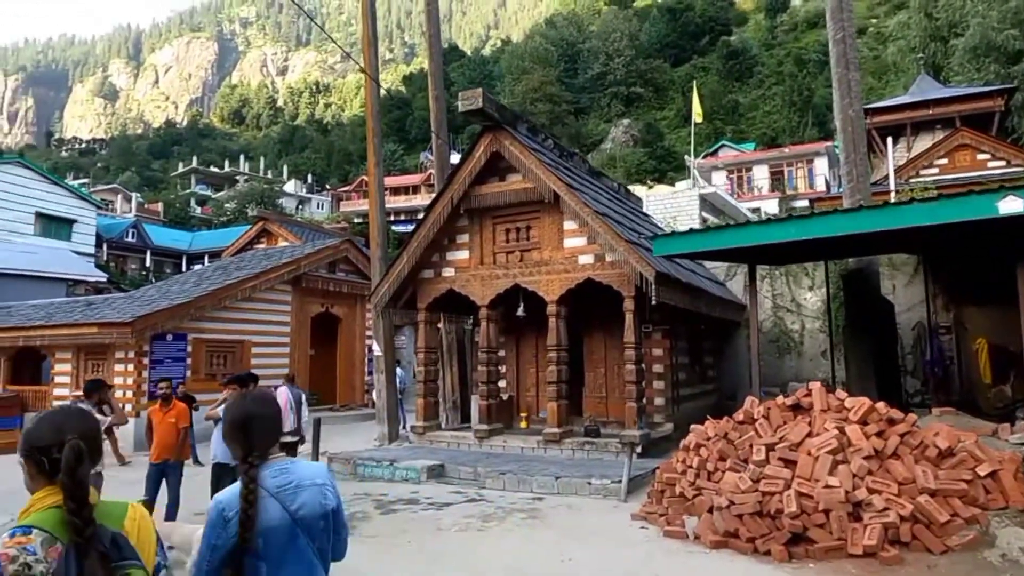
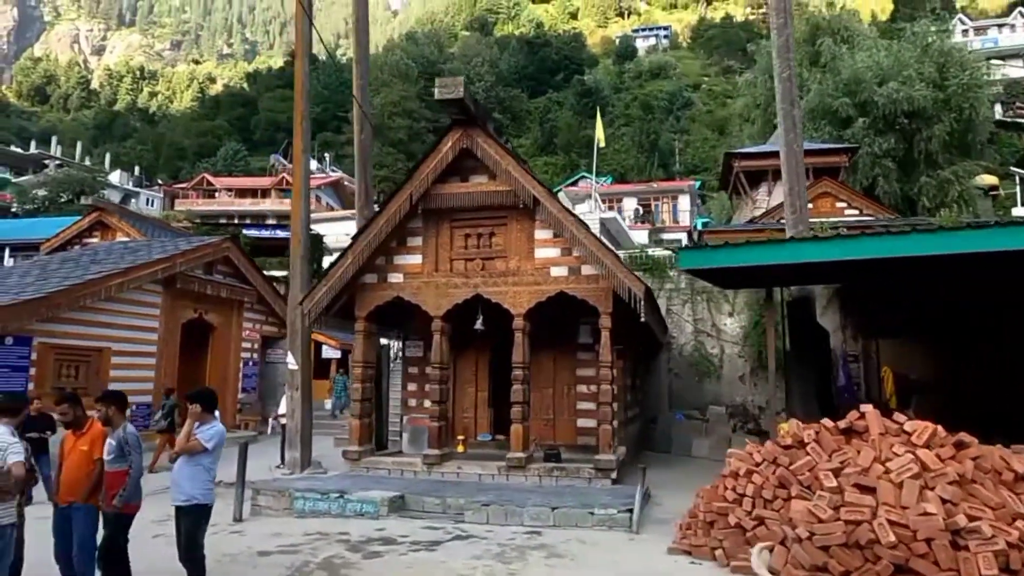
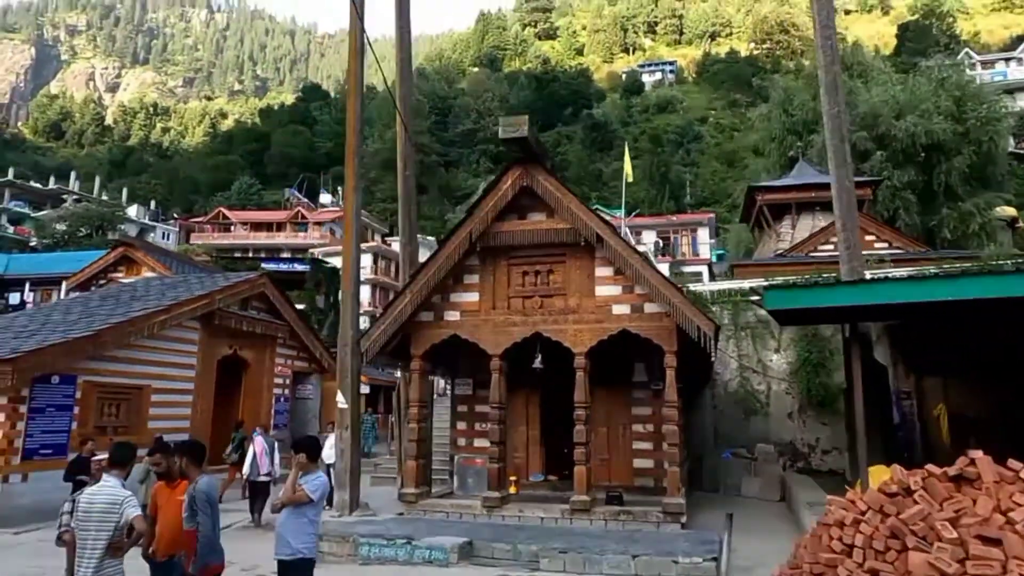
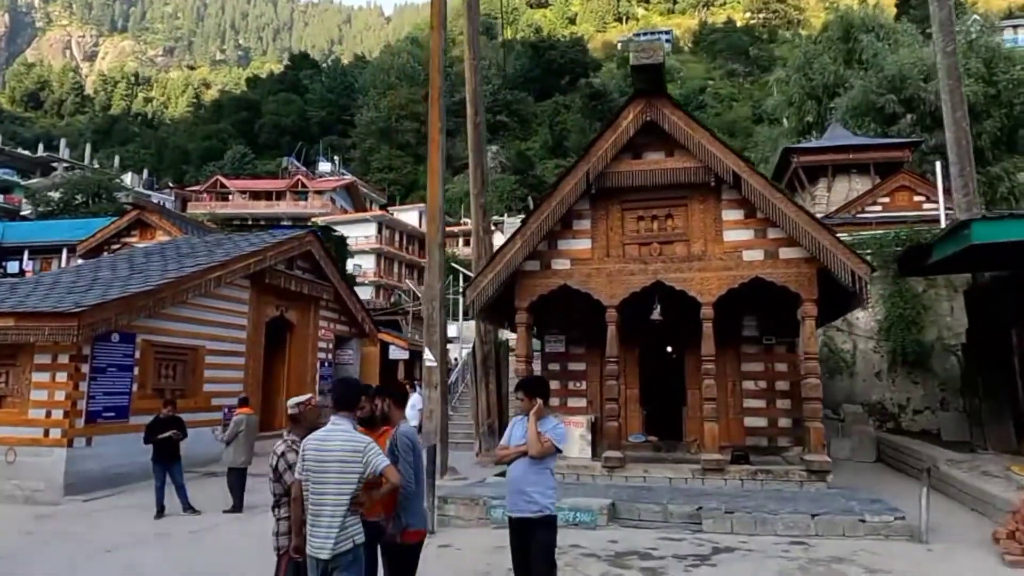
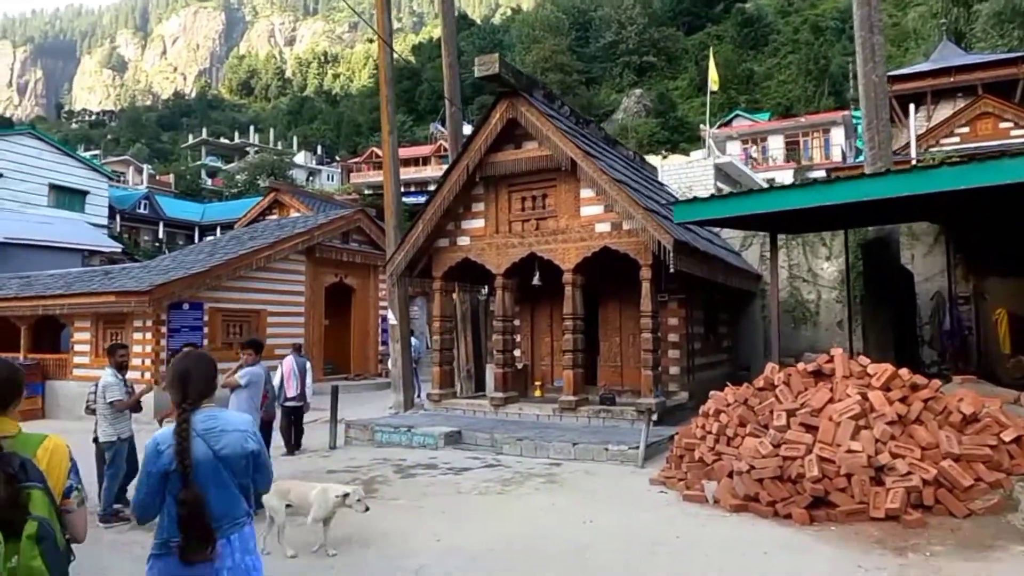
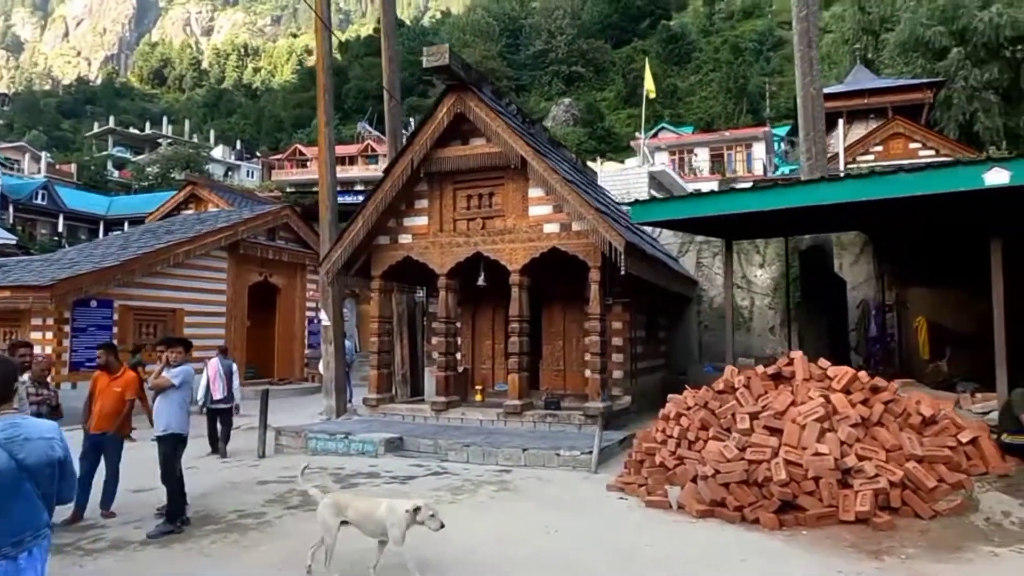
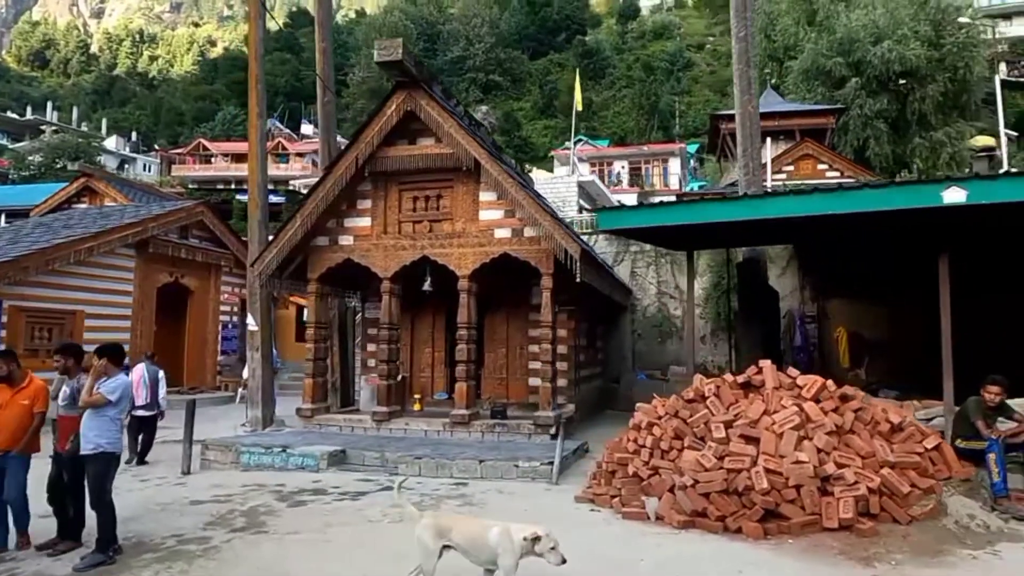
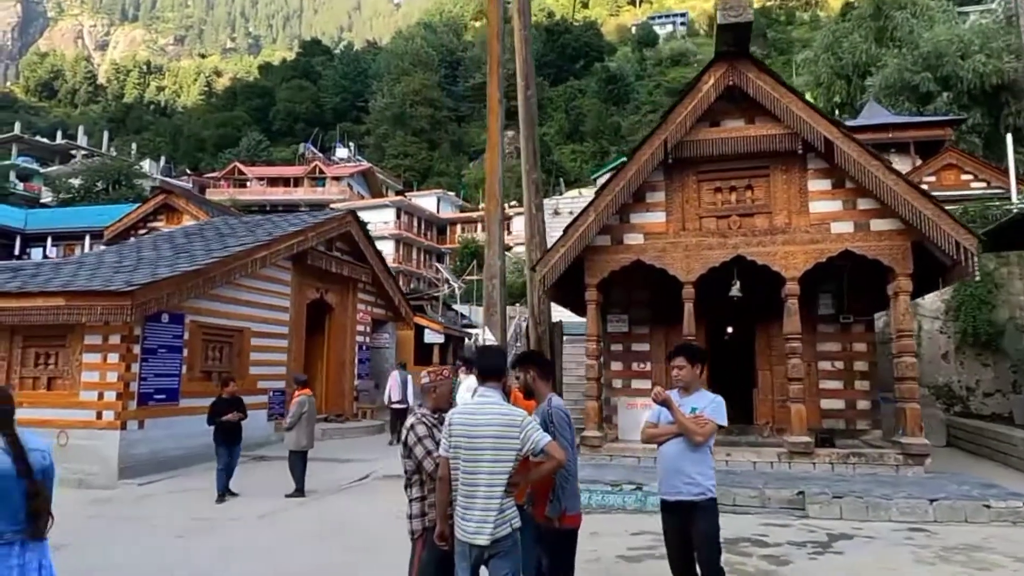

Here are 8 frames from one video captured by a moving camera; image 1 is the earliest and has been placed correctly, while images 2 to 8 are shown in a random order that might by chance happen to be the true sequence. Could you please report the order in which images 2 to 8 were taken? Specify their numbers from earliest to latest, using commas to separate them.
5, 6, 7, 2, 3, 4, 8
